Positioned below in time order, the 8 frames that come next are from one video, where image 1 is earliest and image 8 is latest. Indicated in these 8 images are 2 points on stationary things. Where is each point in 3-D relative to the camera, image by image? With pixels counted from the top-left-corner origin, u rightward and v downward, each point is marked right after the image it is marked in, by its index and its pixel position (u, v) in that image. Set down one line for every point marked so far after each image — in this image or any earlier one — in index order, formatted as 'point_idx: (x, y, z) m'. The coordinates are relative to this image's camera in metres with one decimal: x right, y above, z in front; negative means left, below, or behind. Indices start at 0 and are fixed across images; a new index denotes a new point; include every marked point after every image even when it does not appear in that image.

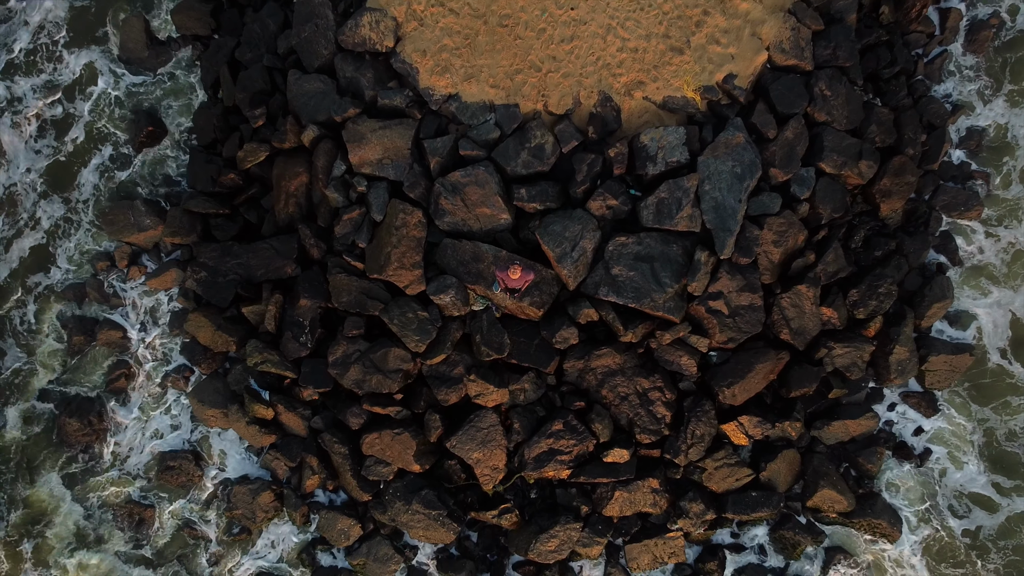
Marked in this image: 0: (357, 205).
0: (-2.2, +1.2, +8.9) m
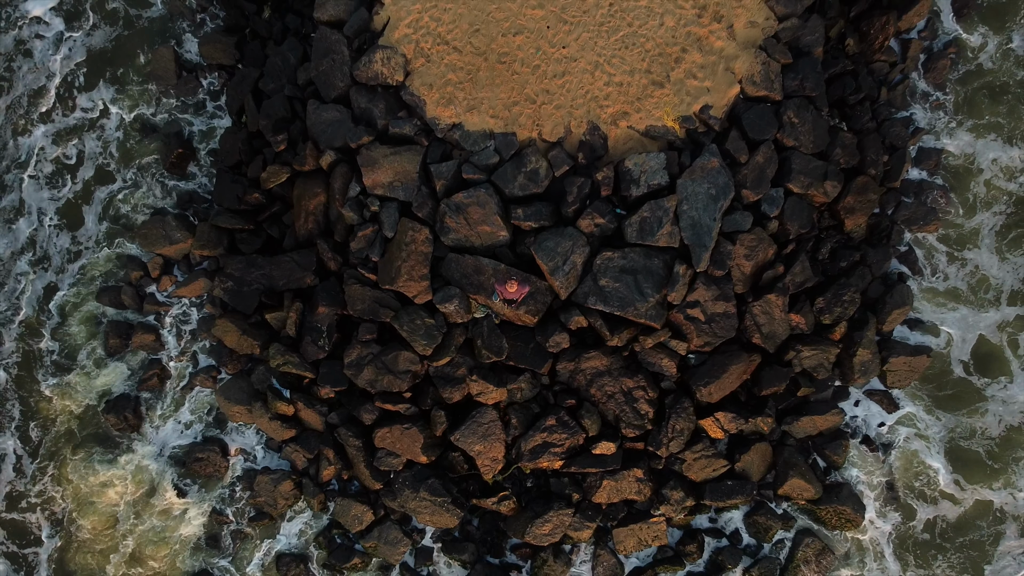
0: (-2.2, +1.0, +9.9) m
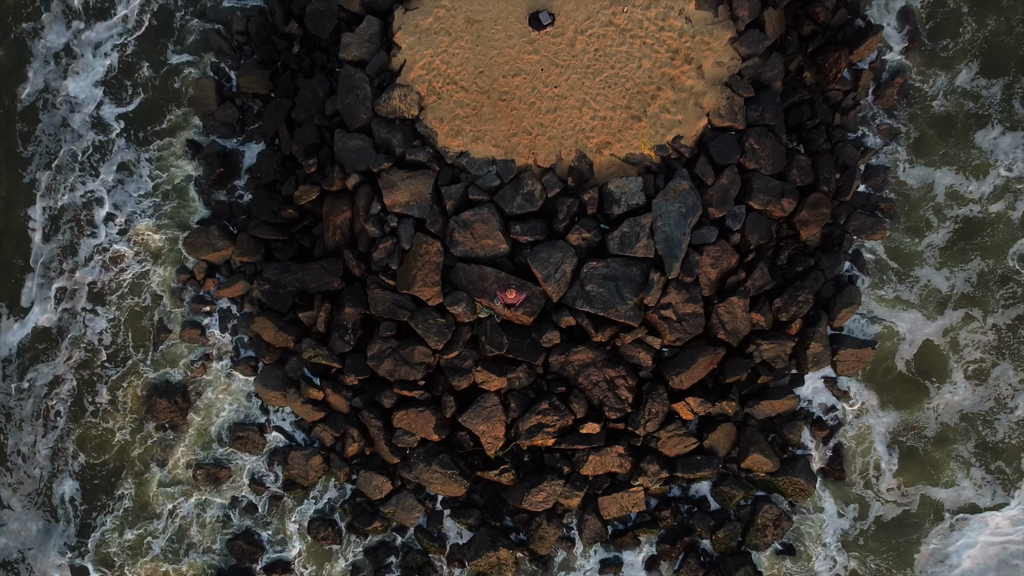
0: (-2.2, +0.9, +11.5) m
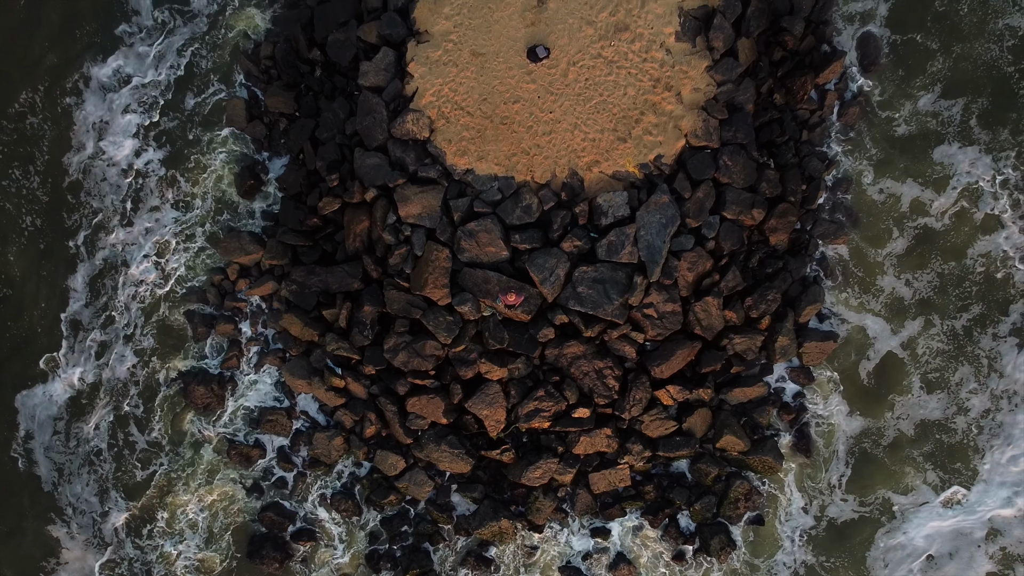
0: (-2.2, +0.9, +13.0) m
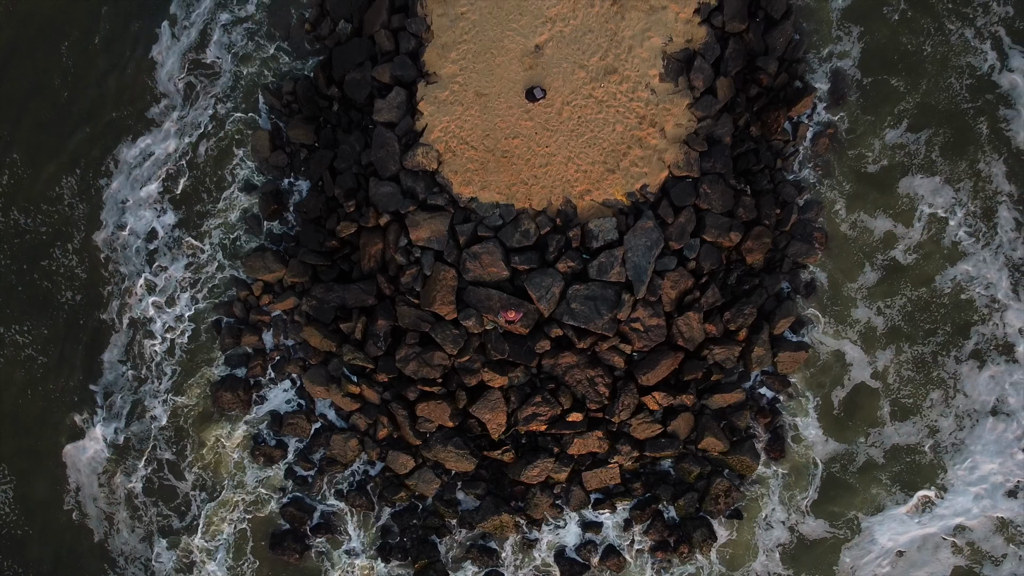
0: (-2.2, +0.5, +14.4) m
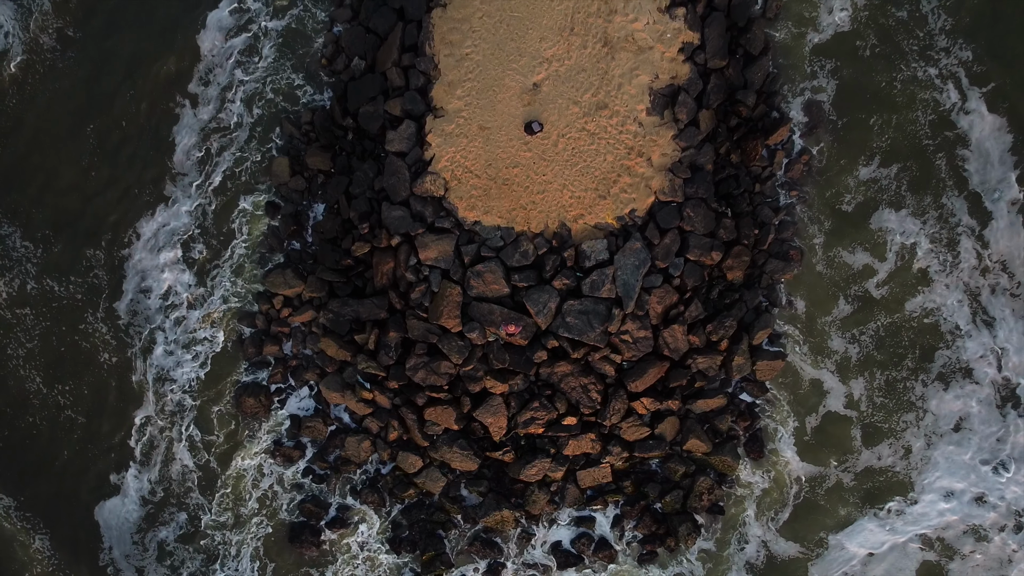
0: (-2.2, +0.2, +15.8) m
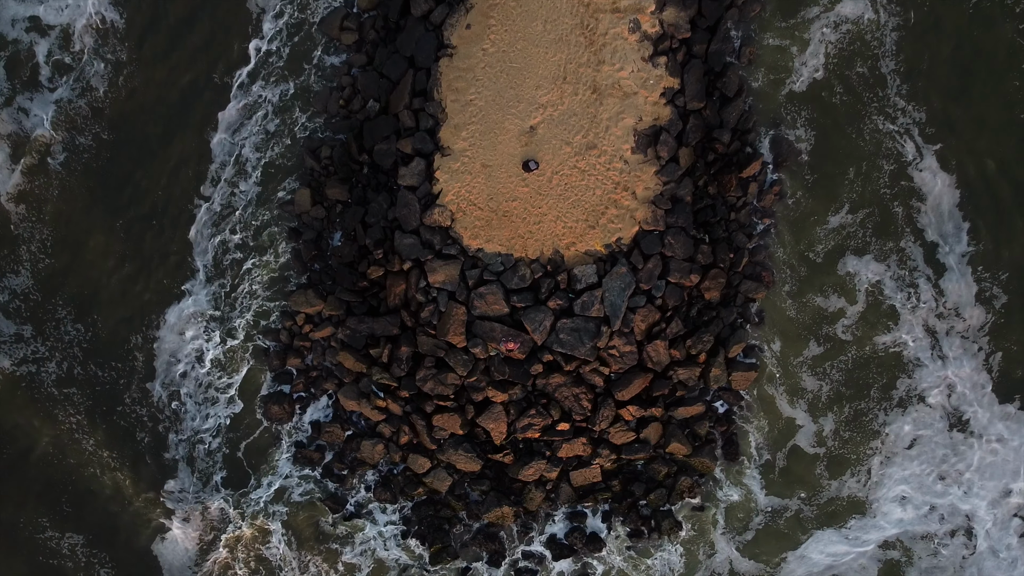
0: (-2.2, -0.4, +17.6) m
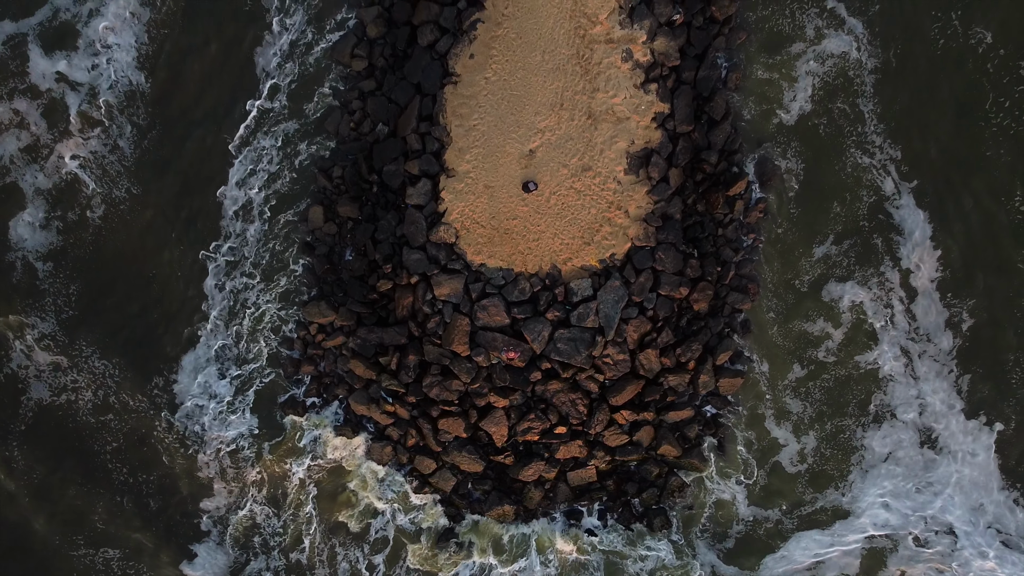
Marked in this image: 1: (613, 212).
0: (-2.2, -0.7, +18.8) m
1: (+3.0, +2.3, +18.6) m
